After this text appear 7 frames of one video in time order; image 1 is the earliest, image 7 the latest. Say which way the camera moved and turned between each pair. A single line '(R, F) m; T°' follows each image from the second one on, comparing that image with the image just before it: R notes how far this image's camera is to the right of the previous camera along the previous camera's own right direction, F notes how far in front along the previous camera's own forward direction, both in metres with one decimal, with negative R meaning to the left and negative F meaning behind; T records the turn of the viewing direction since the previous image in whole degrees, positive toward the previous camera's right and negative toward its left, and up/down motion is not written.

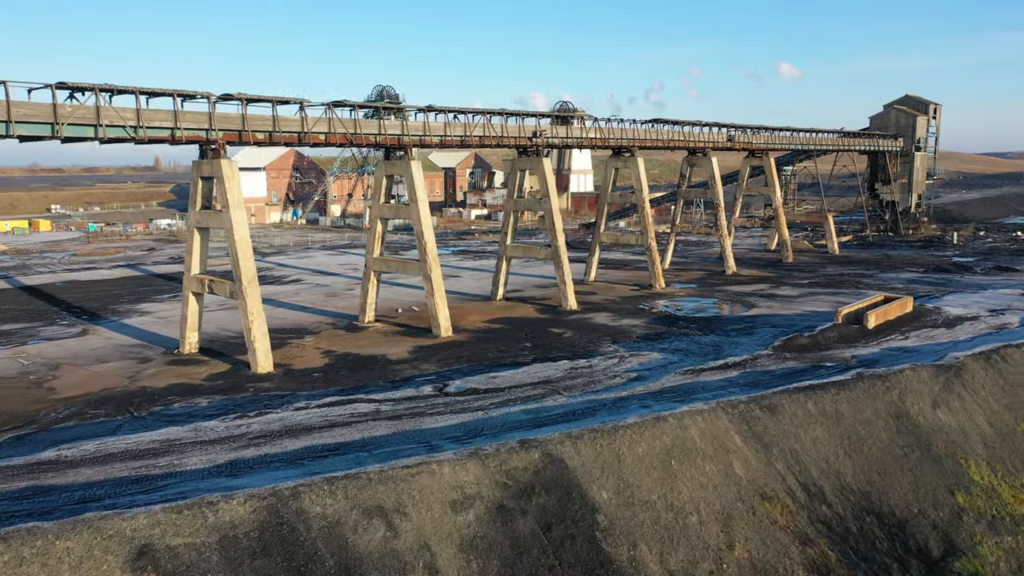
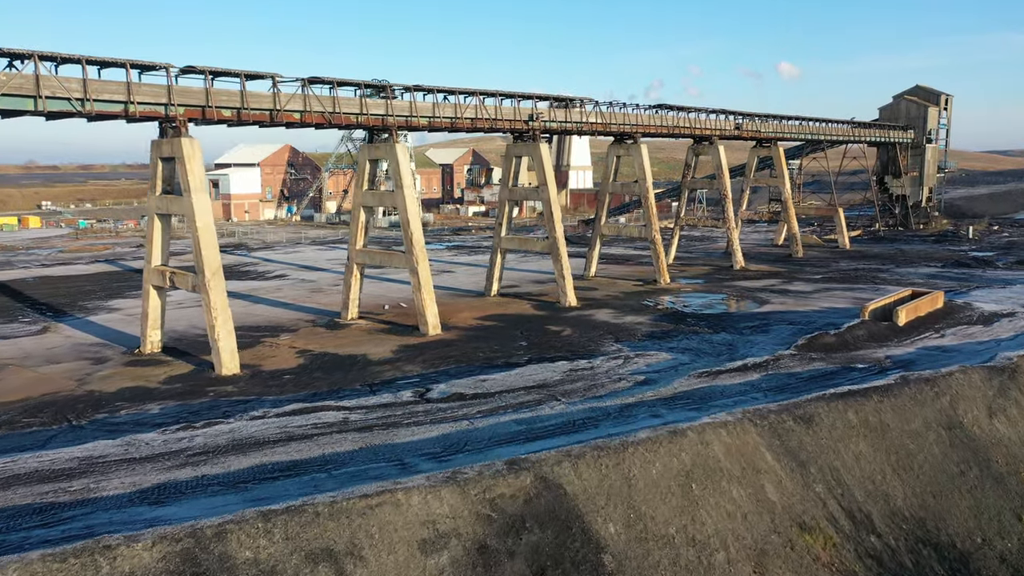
(+0.1, +1.9) m; 0°
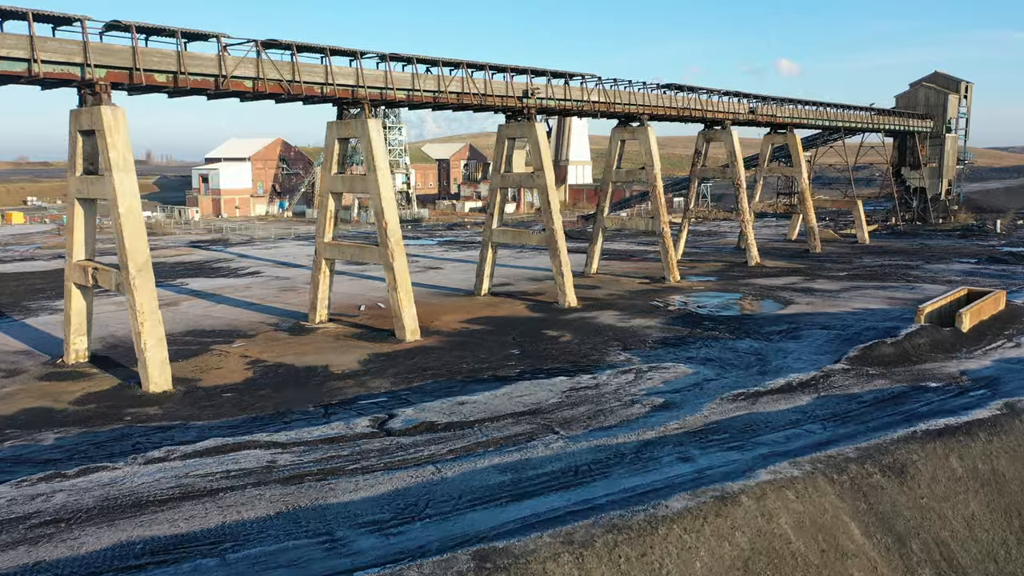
(+0.2, +3.0) m; 0°
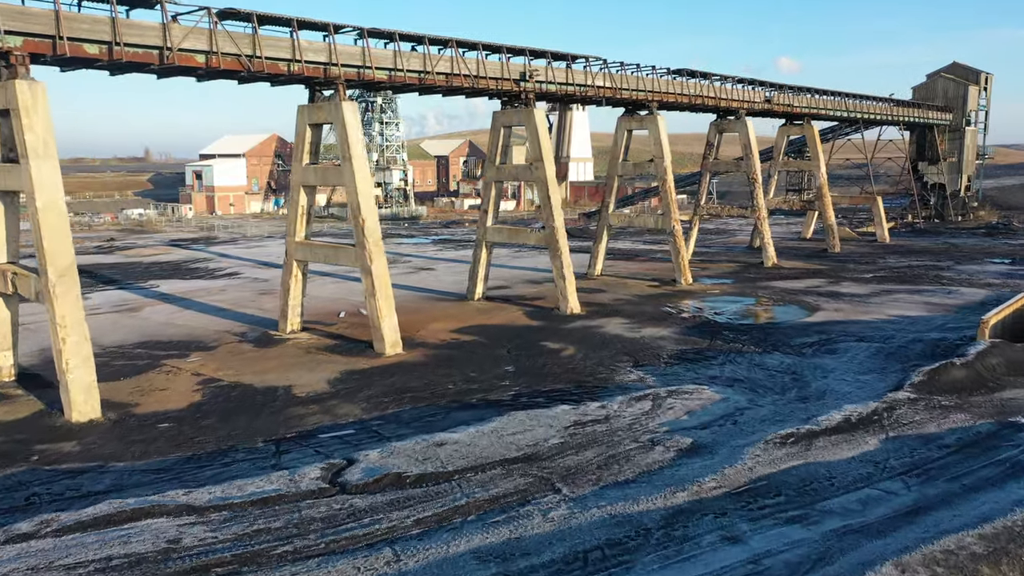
(+0.1, +2.3) m; 0°
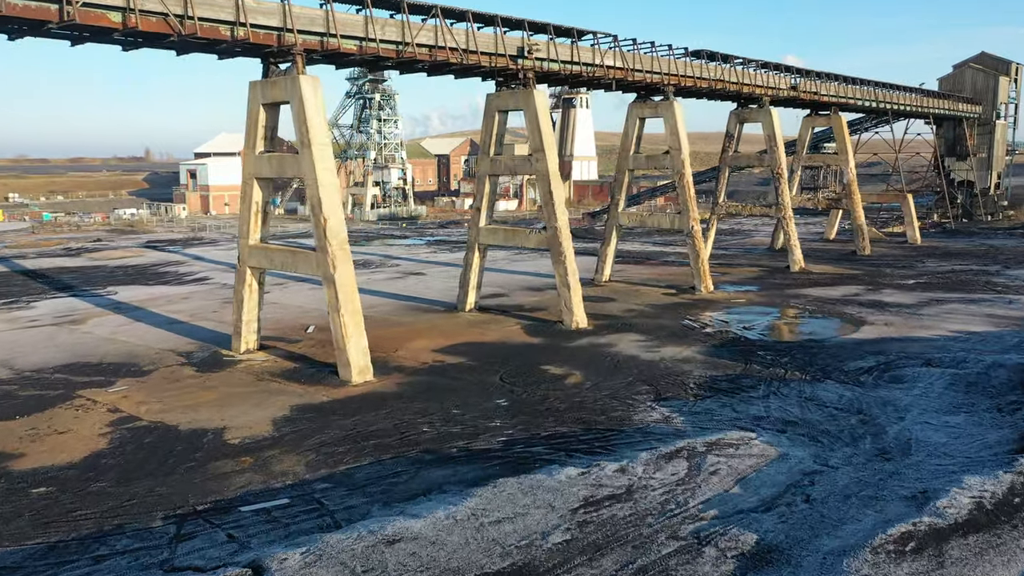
(+0.2, +2.9) m; 0°
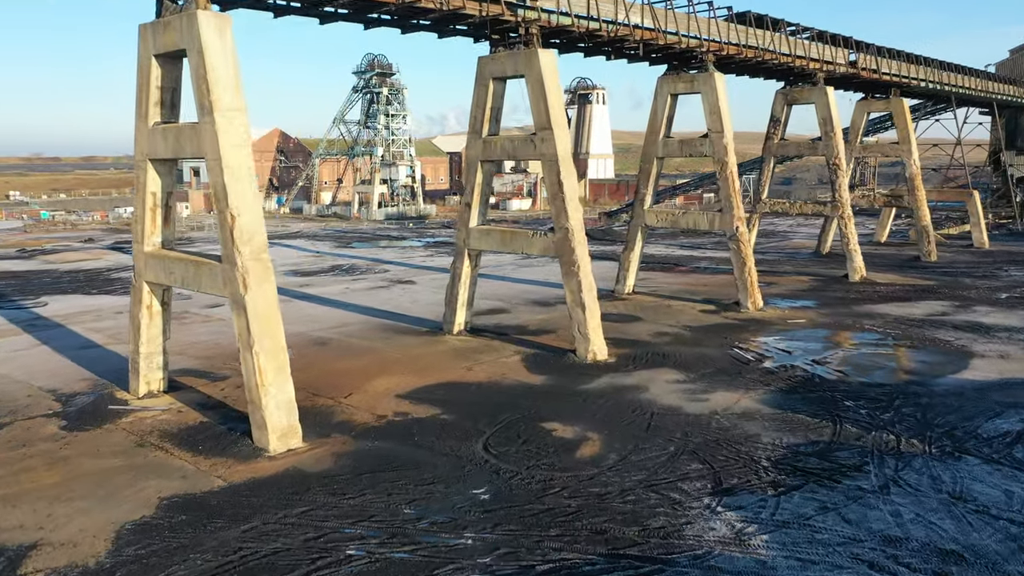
(+0.3, +4.2) m; -1°
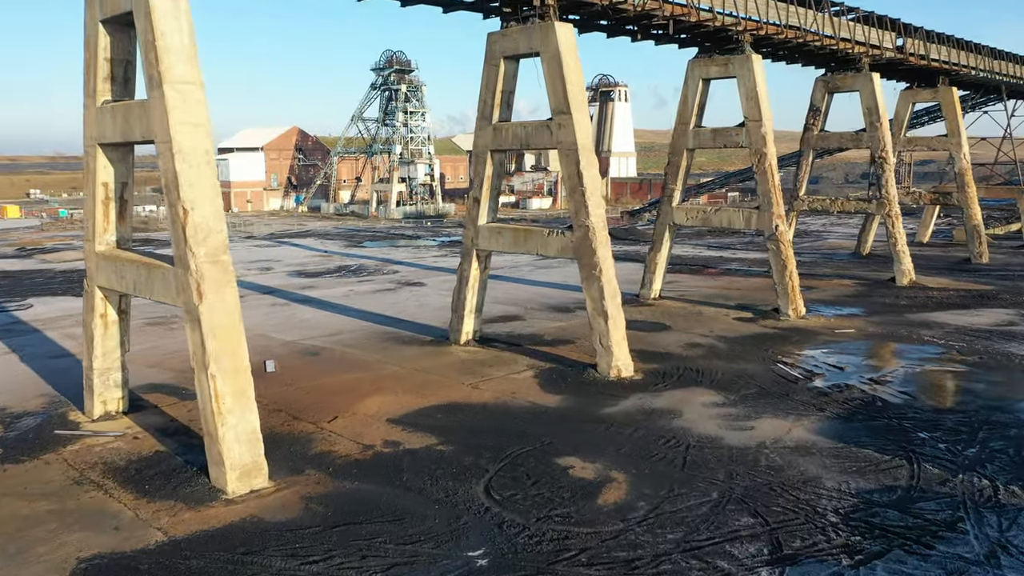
(+0.1, +1.7) m; -1°
